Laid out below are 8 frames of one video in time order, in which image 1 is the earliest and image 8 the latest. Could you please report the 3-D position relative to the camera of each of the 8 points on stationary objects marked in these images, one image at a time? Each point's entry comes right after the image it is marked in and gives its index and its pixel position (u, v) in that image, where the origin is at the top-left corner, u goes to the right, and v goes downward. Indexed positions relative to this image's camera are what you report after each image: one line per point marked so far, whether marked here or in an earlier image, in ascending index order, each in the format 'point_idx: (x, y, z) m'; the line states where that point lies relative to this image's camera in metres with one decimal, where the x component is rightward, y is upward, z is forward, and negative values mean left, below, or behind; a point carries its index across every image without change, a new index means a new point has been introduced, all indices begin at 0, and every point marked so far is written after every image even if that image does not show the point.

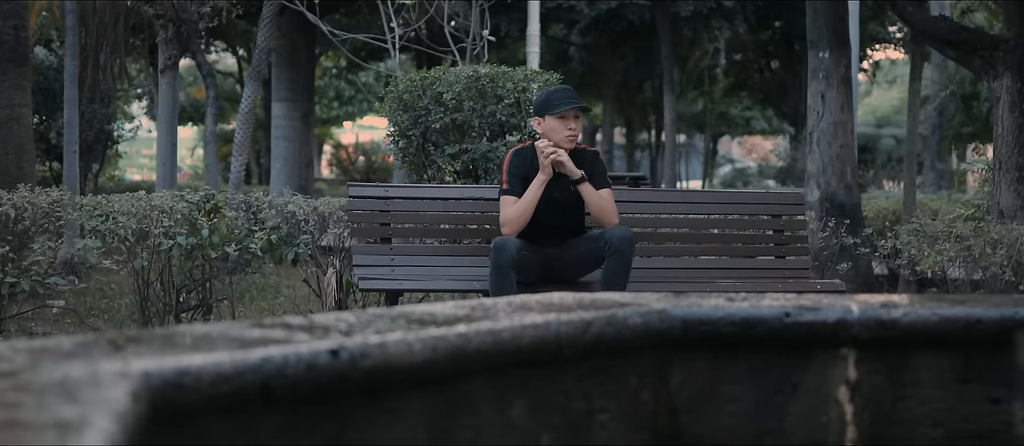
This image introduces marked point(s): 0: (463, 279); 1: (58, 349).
0: (-0.2, -0.2, +5.5) m
1: (-0.5, -0.1, +1.9) m
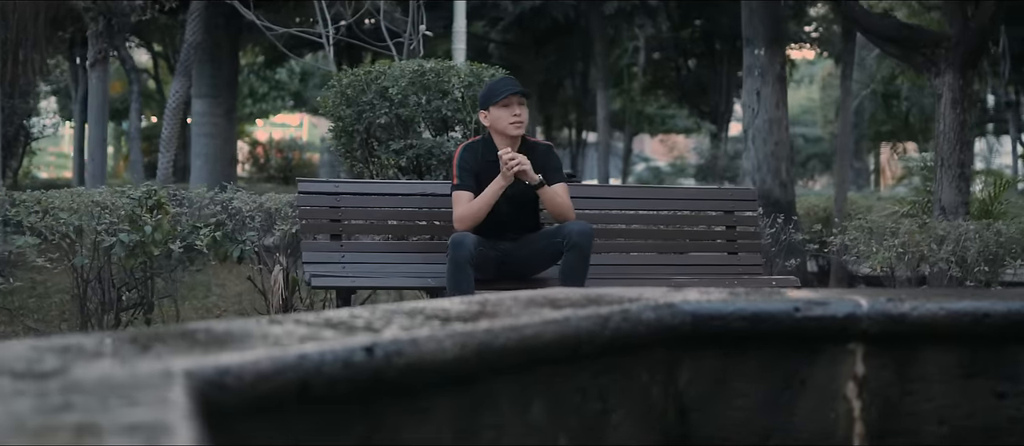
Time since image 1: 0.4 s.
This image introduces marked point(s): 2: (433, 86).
0: (-0.3, -0.2, +5.4) m
1: (-0.5, -0.1, +1.8) m
2: (-0.3, +0.6, +6.7) m
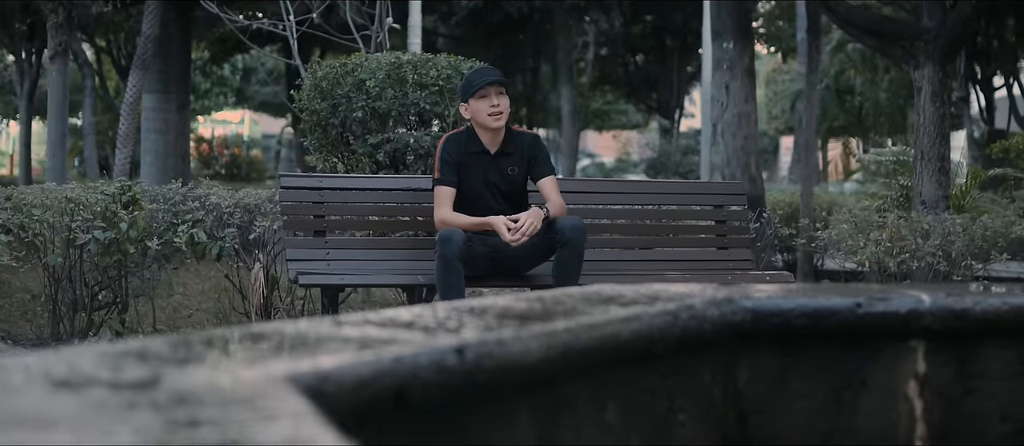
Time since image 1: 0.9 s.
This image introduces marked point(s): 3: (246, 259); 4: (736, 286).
0: (-0.3, -0.2, +5.2) m
1: (-0.4, -0.1, +1.6) m
2: (-0.4, +0.6, +6.6) m
3: (-0.9, -0.1, +5.8) m
4: (+0.4, -0.1, +2.6) m
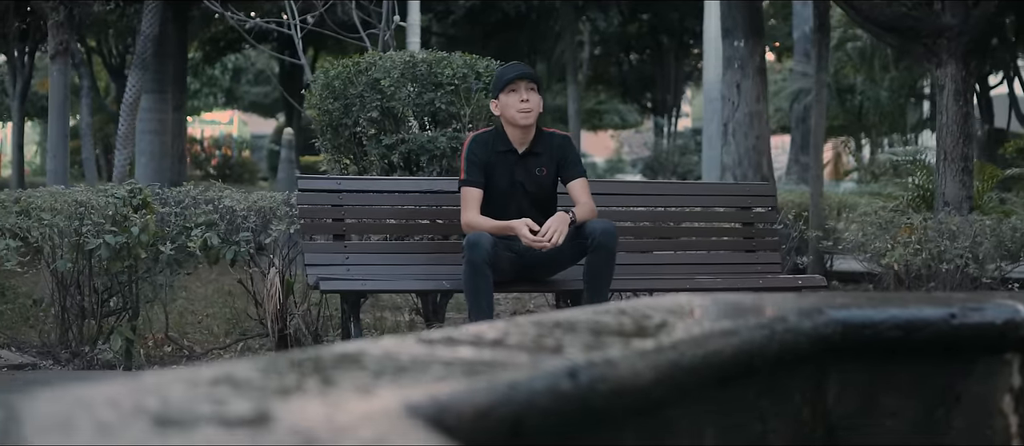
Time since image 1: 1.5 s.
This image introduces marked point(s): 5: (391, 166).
0: (-0.3, -0.2, +5.1) m
1: (-0.2, -0.1, +1.4) m
2: (-0.3, +0.6, +6.4) m
3: (-0.9, -0.1, +5.6) m
4: (+0.5, -0.1, +2.5) m
5: (-0.5, +0.2, +6.5) m
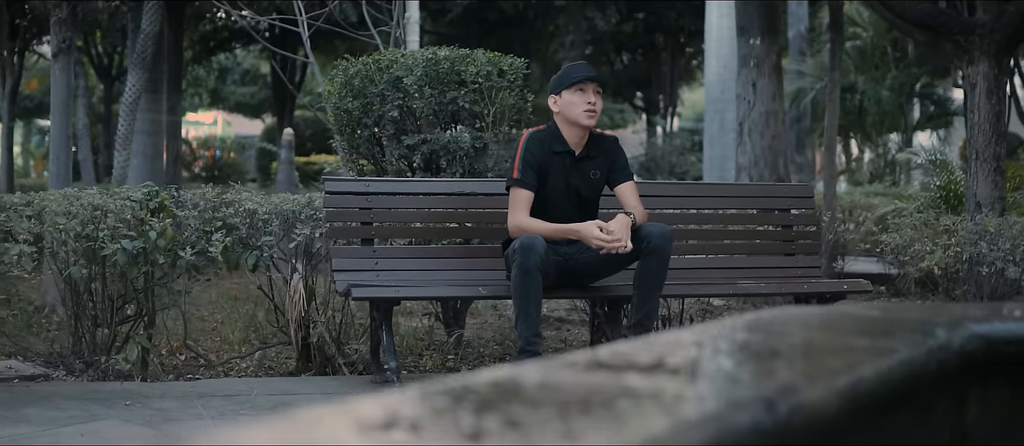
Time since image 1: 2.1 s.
0: (-0.1, -0.2, +4.9) m
1: (-0.1, -0.1, +1.2) m
2: (-0.2, +0.6, +6.2) m
3: (-0.8, -0.2, +5.4) m
4: (+0.6, -0.1, +2.3) m
5: (-0.4, +0.2, +6.3) m
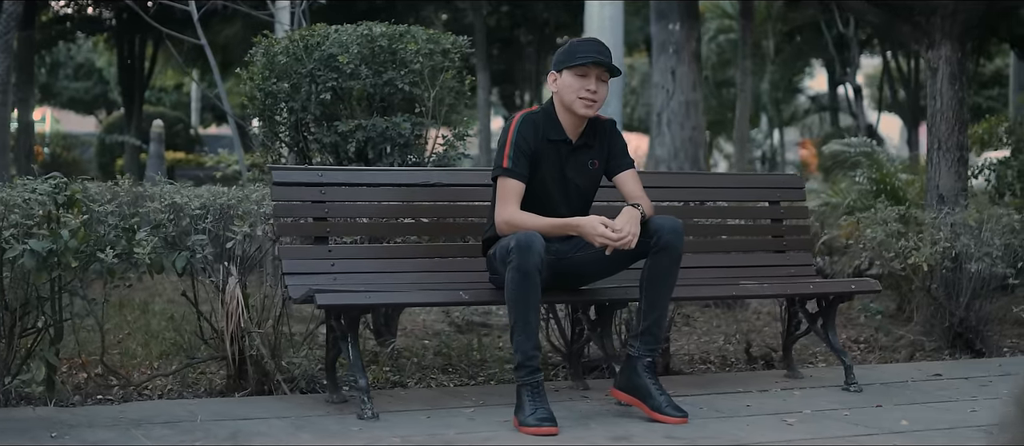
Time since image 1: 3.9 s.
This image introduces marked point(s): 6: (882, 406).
0: (-0.2, -0.2, +4.2) m
1: (+0.3, -0.1, +0.6) m
2: (-0.4, +0.6, +5.5) m
3: (-0.9, -0.1, +4.6) m
4: (+0.9, -0.1, +1.7) m
5: (-0.6, +0.2, +5.6) m
6: (+1.0, -0.5, +4.4) m
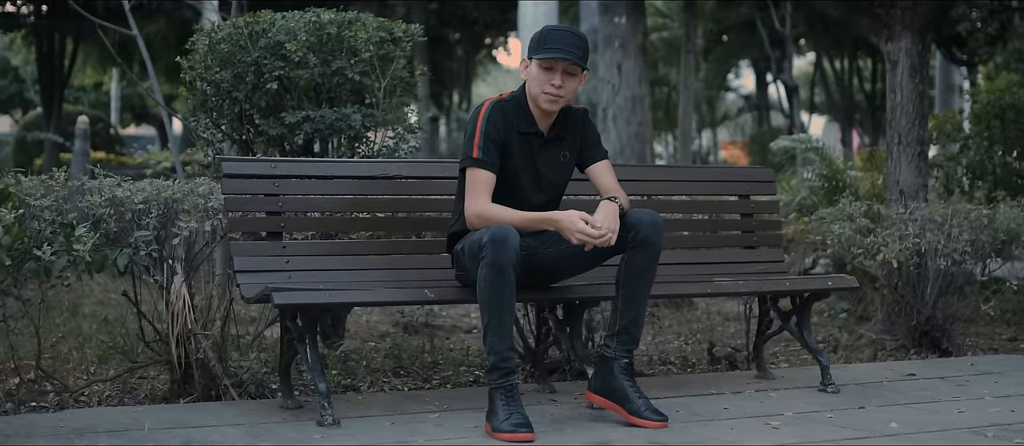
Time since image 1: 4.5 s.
0: (-0.3, -0.2, +4.0) m
1: (+0.4, -0.1, +0.4) m
2: (-0.6, +0.6, +5.3) m
3: (-1.0, -0.1, +4.4) m
4: (+0.9, -0.1, +1.5) m
5: (-0.7, +0.2, +5.3) m
6: (+0.9, -0.5, +4.2) m
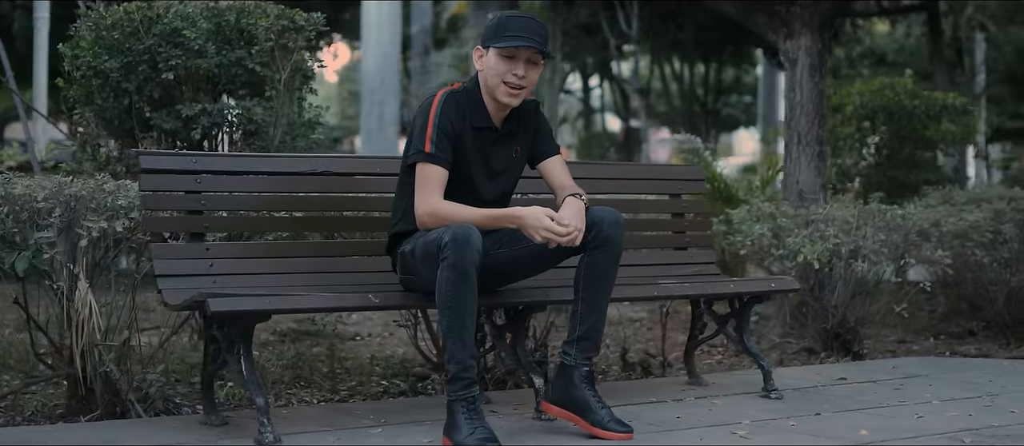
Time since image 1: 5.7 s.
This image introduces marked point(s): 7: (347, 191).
0: (-0.4, -0.2, +3.7) m
1: (+0.7, -0.1, +0.2) m
2: (-0.9, +0.6, +4.9) m
3: (-1.1, -0.1, +4.0) m
4: (+1.1, -0.1, +1.4) m
5: (-1.0, +0.2, +5.0) m
6: (+0.8, -0.5, +4.0) m
7: (-0.4, +0.1, +4.1) m
